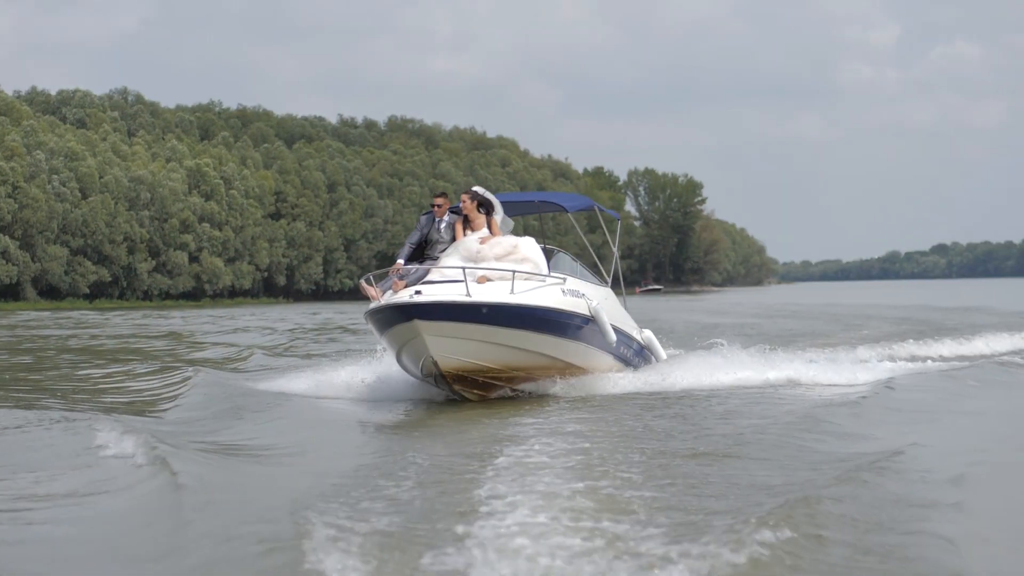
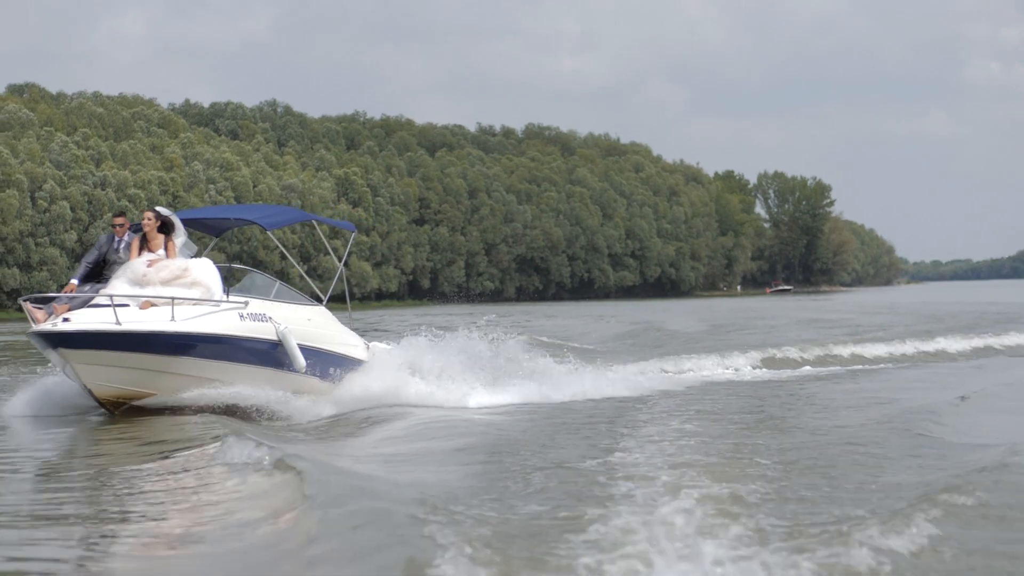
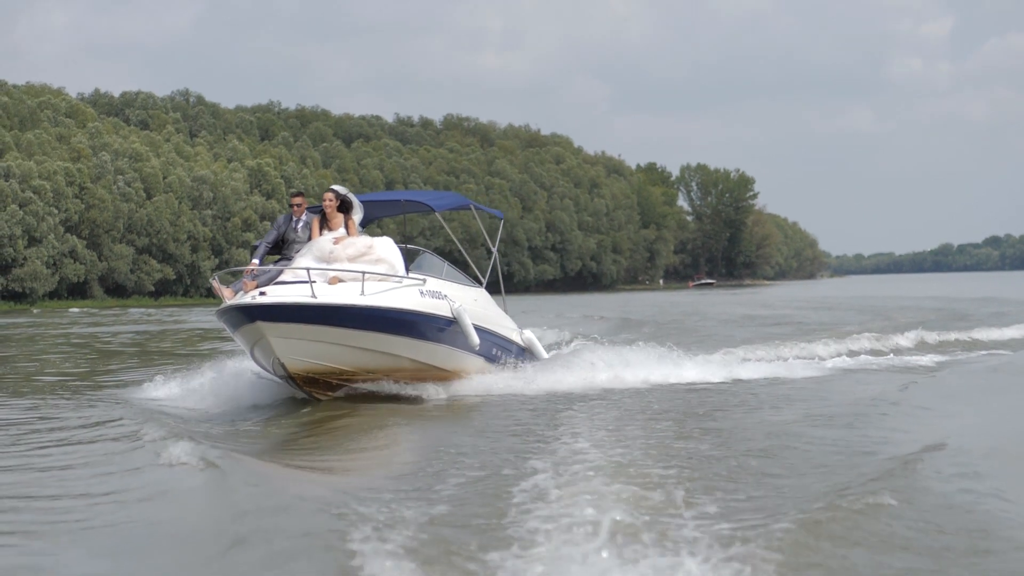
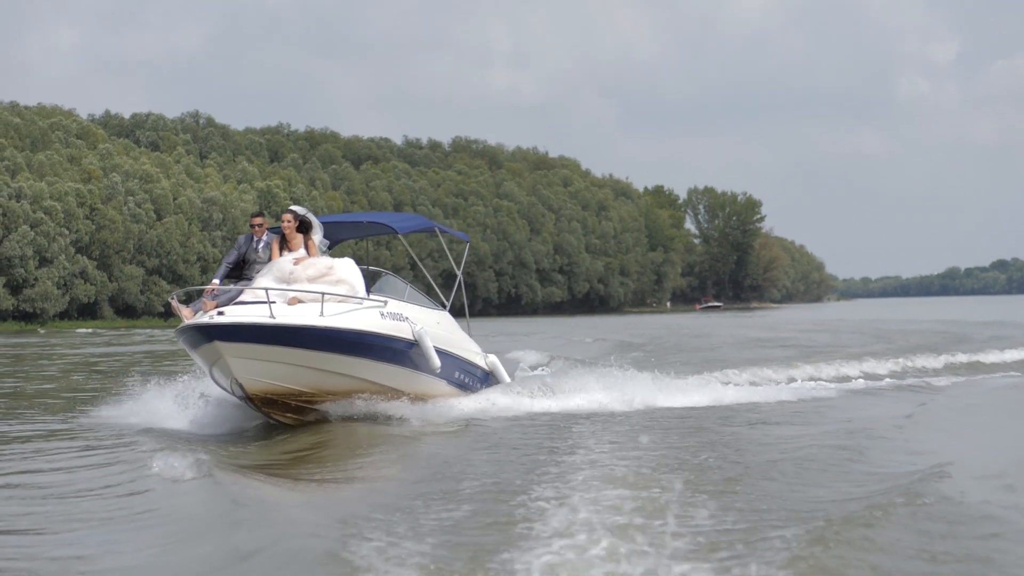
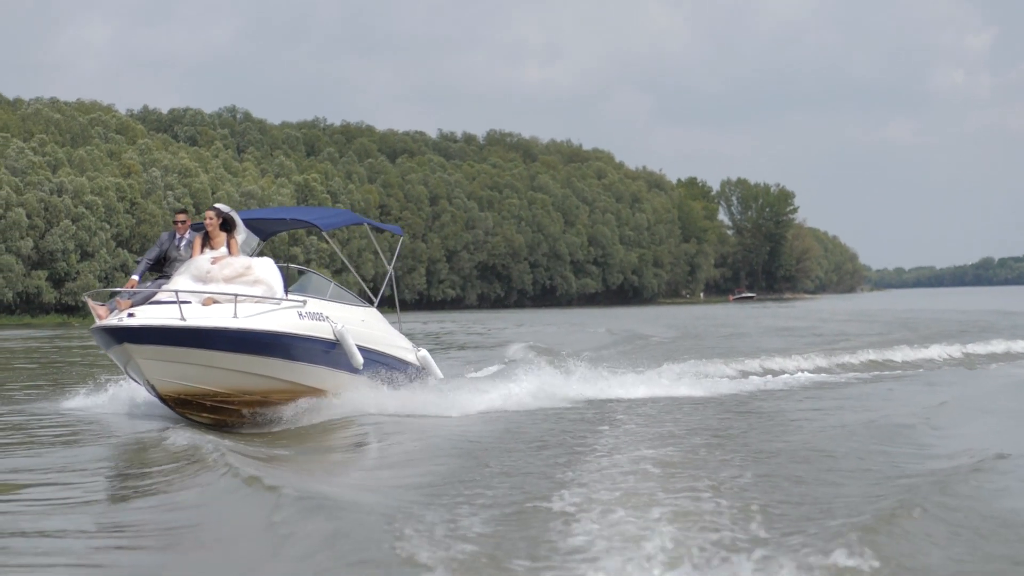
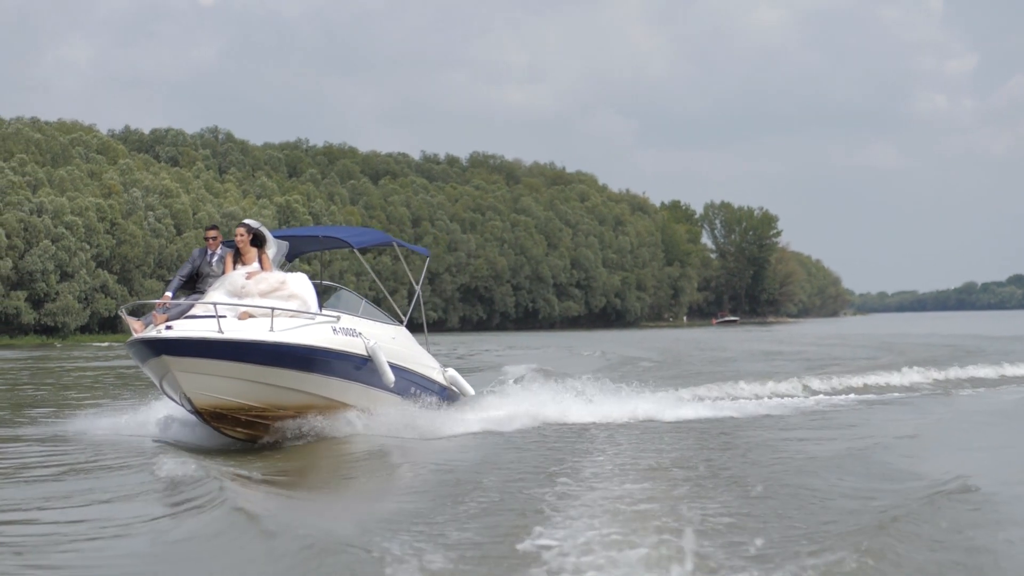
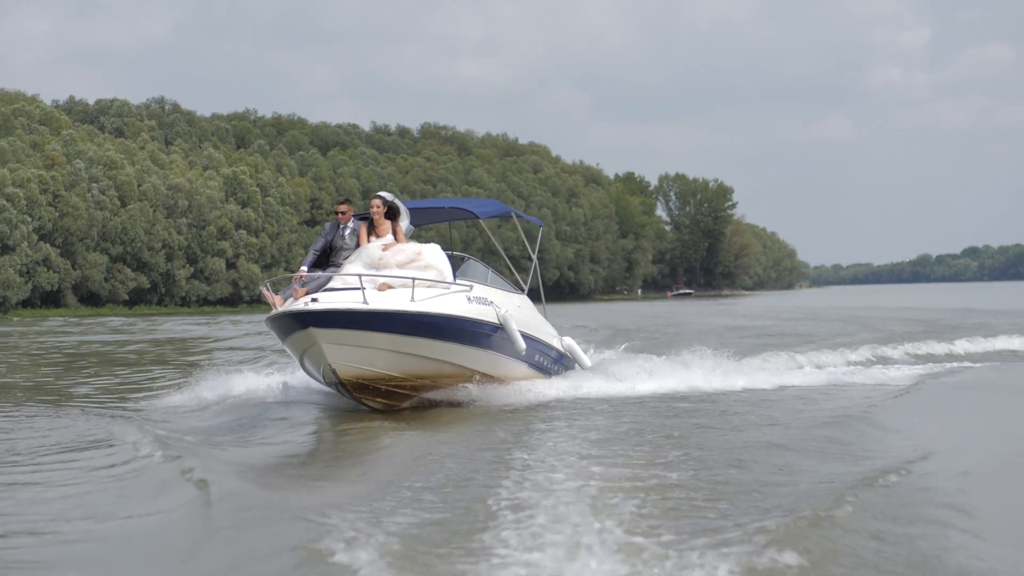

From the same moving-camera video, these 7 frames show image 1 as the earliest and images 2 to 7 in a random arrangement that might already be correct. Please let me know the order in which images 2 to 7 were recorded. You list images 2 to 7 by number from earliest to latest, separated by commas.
7, 3, 4, 6, 5, 2
